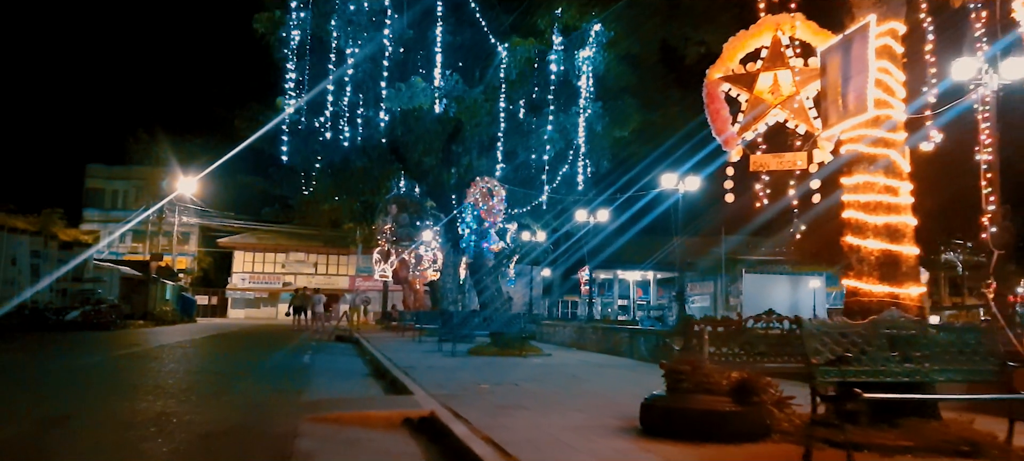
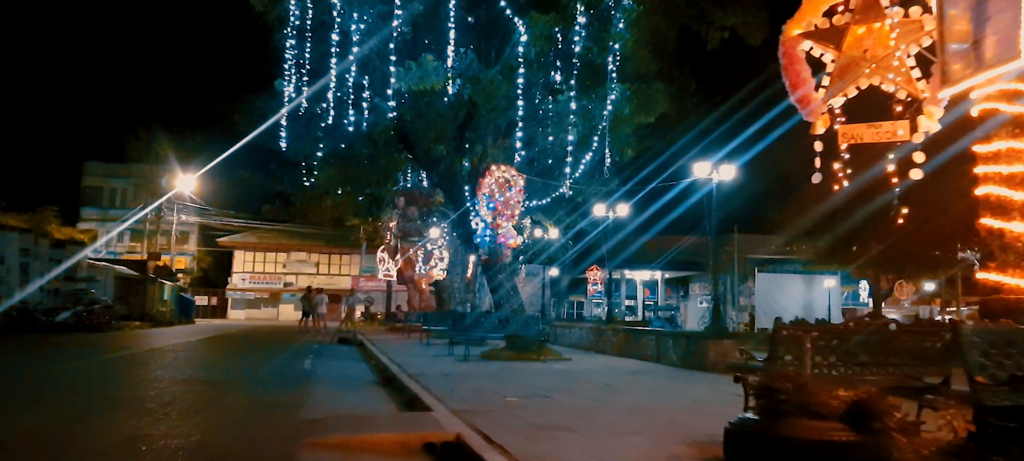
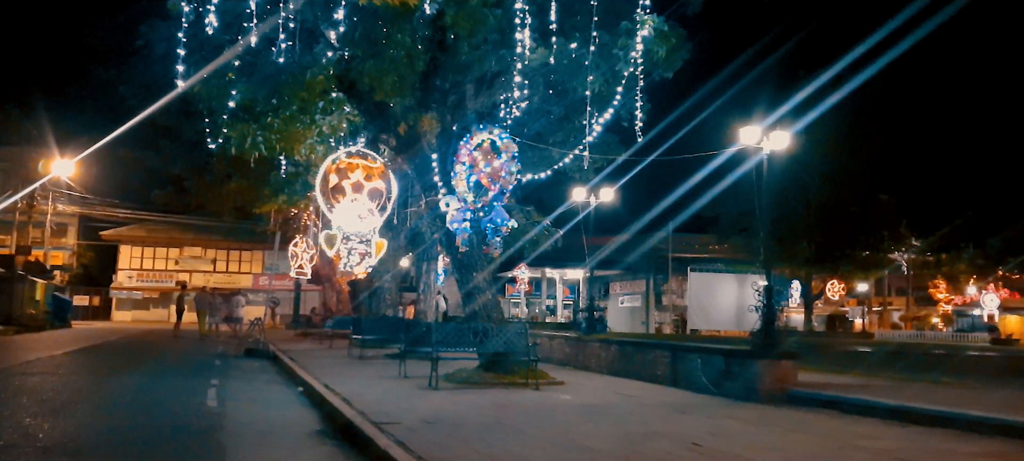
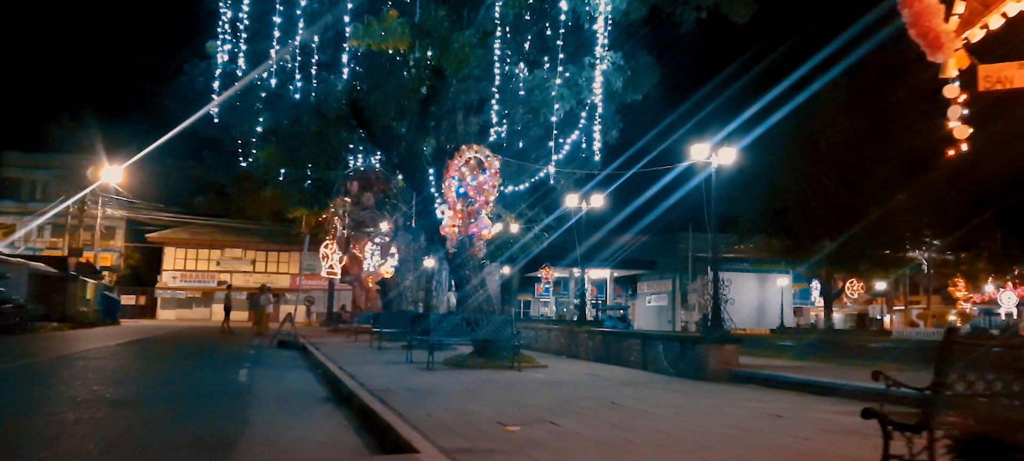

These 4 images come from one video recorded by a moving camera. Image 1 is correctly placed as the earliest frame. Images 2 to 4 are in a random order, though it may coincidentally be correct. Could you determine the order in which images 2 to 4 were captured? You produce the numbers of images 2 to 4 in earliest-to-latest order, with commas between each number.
2, 4, 3
